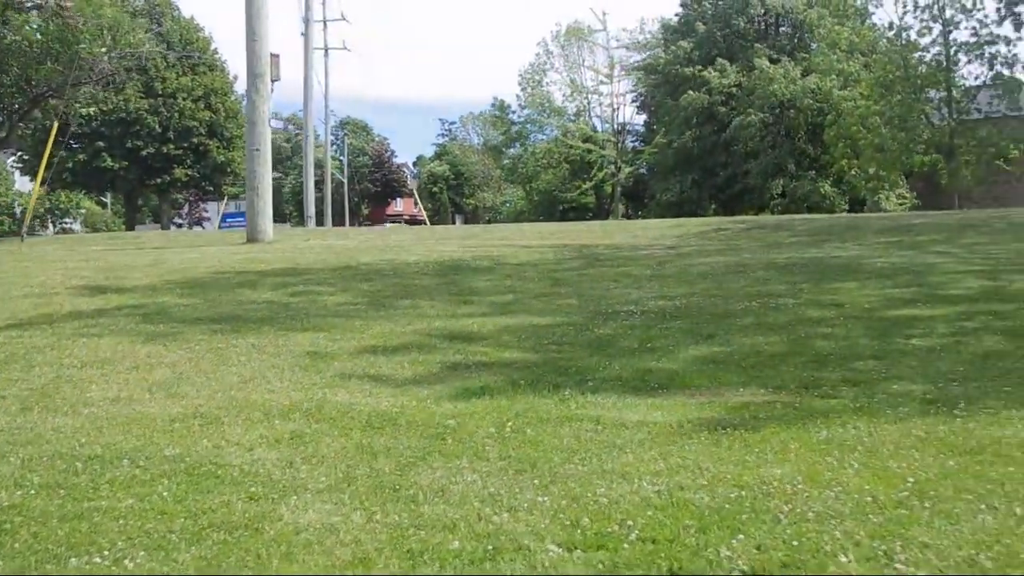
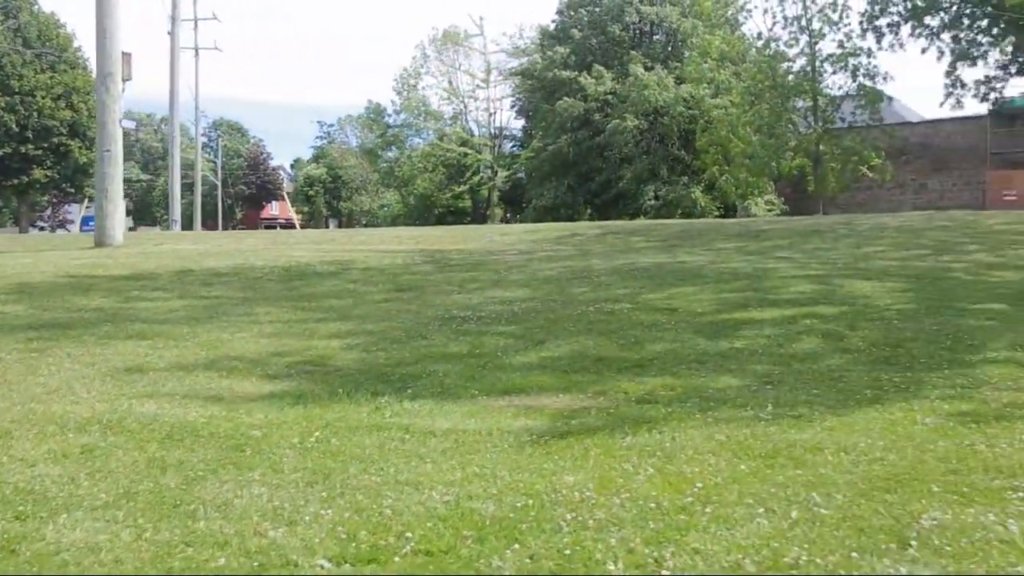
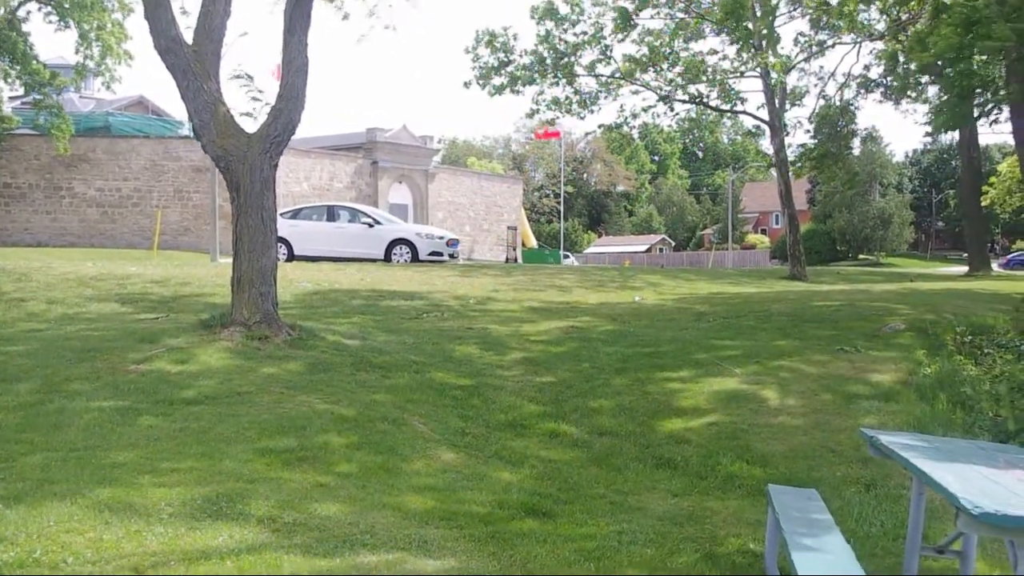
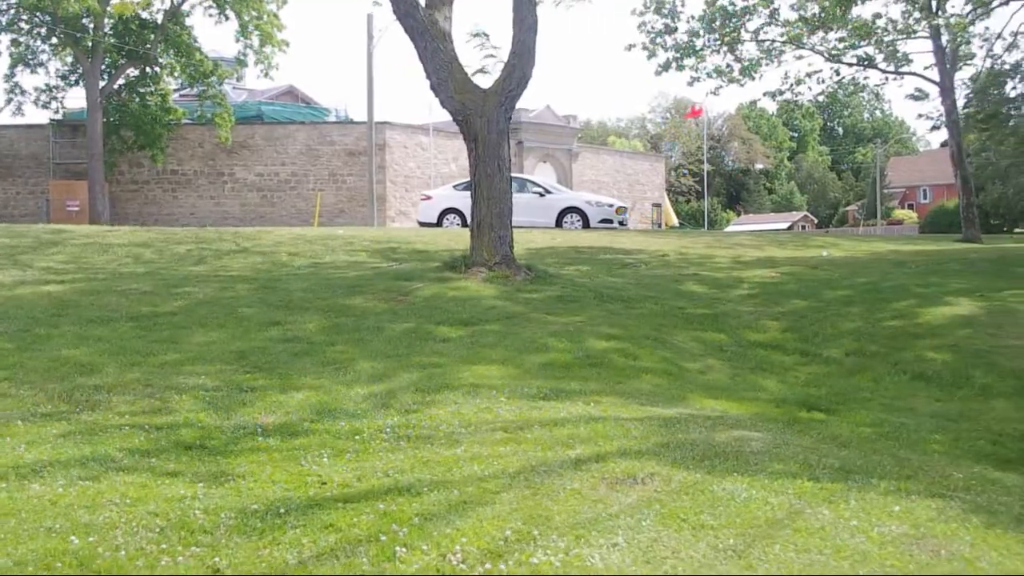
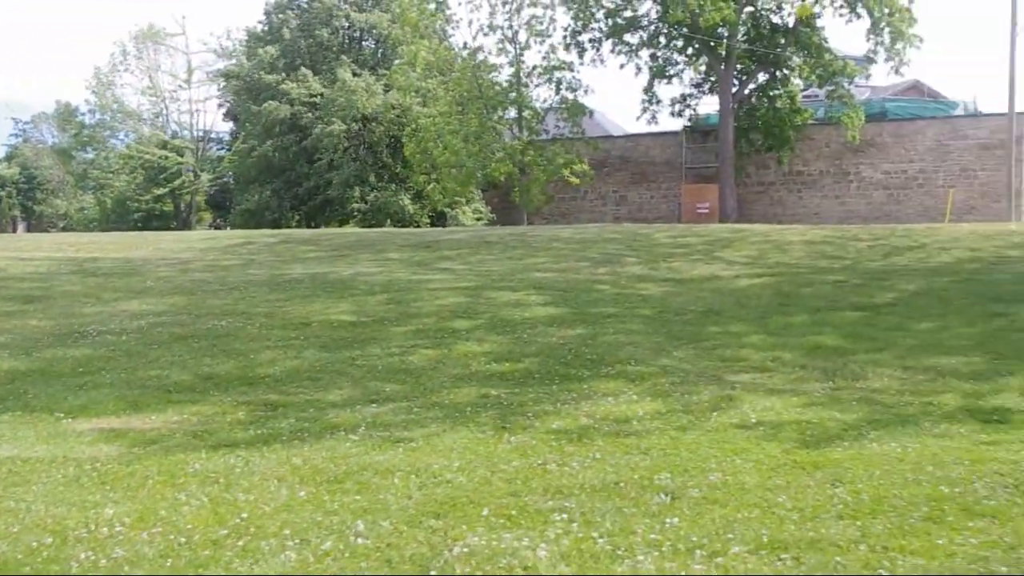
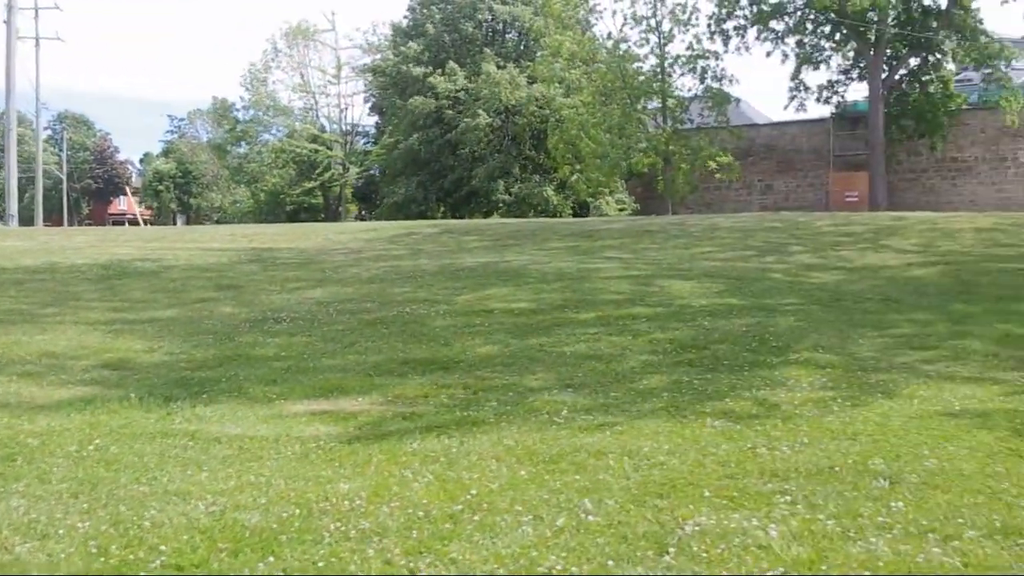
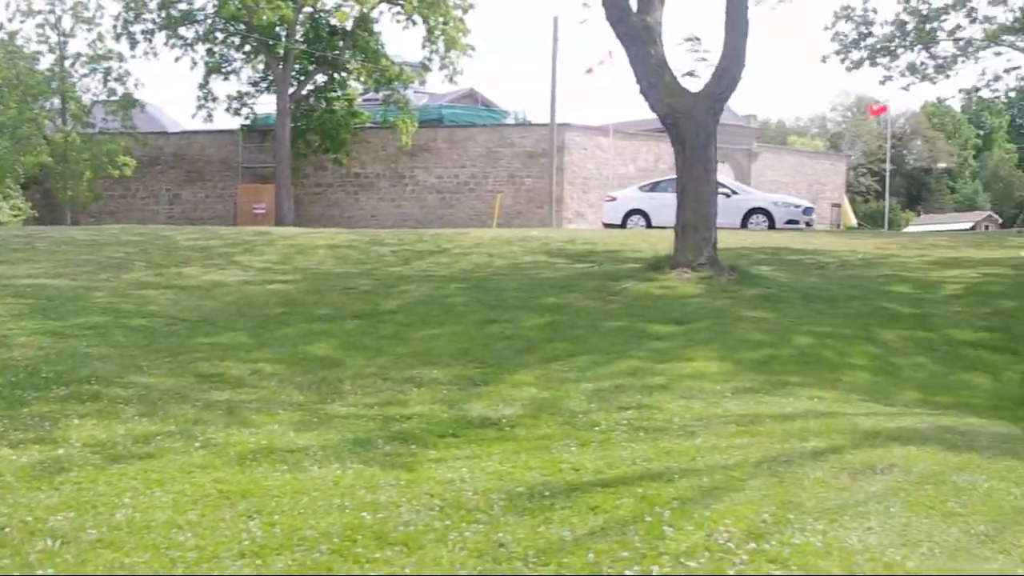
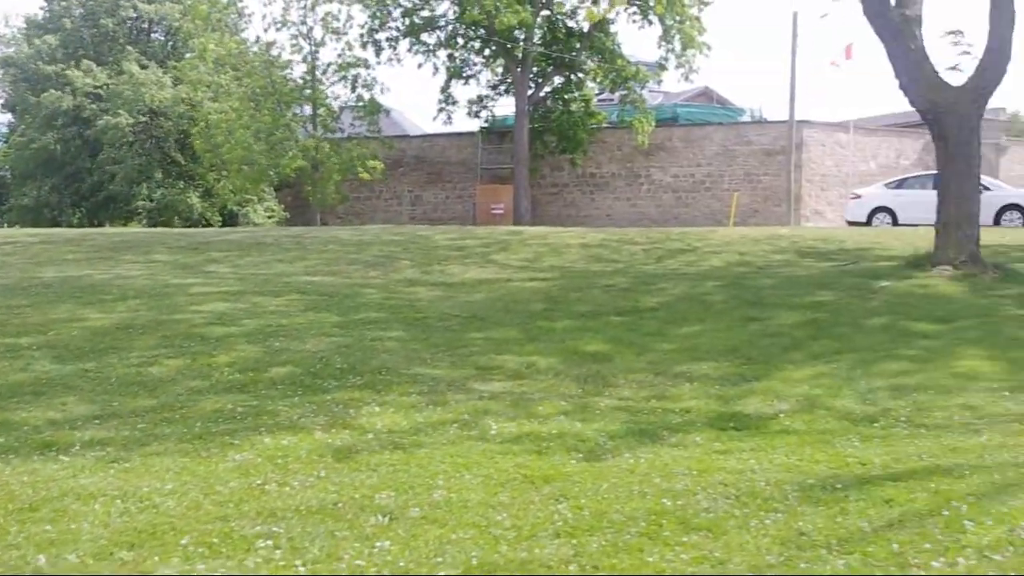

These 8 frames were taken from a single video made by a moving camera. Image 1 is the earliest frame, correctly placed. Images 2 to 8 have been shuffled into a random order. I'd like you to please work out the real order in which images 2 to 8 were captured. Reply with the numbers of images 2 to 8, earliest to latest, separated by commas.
2, 6, 5, 8, 7, 4, 3
